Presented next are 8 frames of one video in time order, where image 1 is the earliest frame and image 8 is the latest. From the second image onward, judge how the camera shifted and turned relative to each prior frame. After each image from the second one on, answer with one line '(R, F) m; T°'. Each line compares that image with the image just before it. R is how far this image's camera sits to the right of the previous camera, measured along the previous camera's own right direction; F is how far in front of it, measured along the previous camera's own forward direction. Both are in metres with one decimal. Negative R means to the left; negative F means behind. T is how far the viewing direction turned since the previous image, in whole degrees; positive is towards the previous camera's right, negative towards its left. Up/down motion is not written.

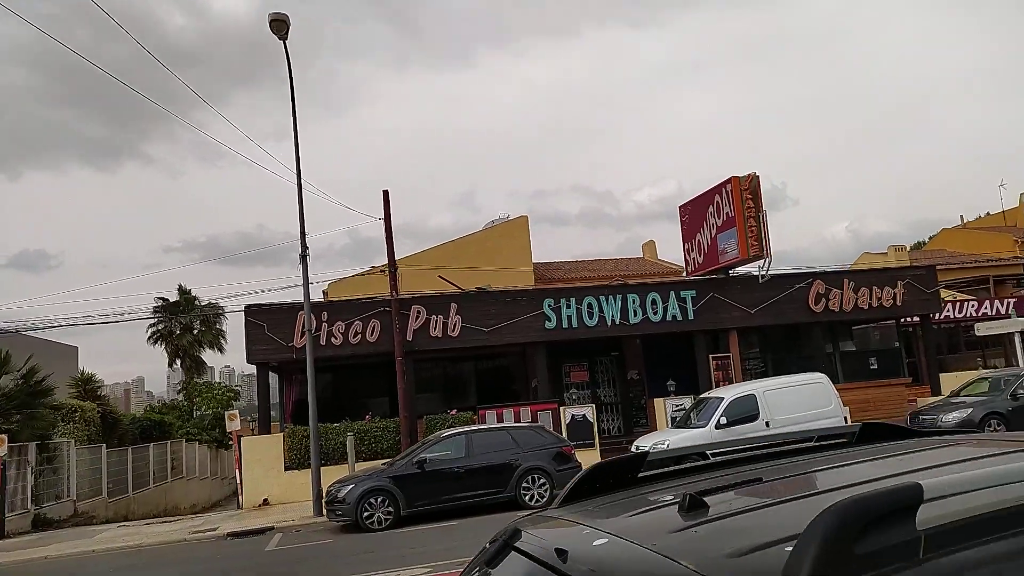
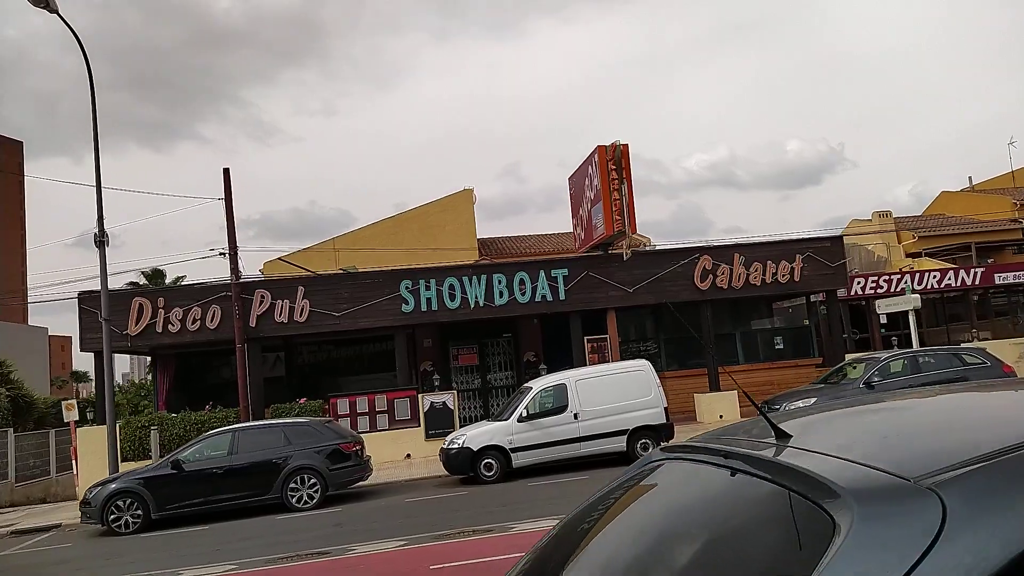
(+5.3, +1.3) m; -4°
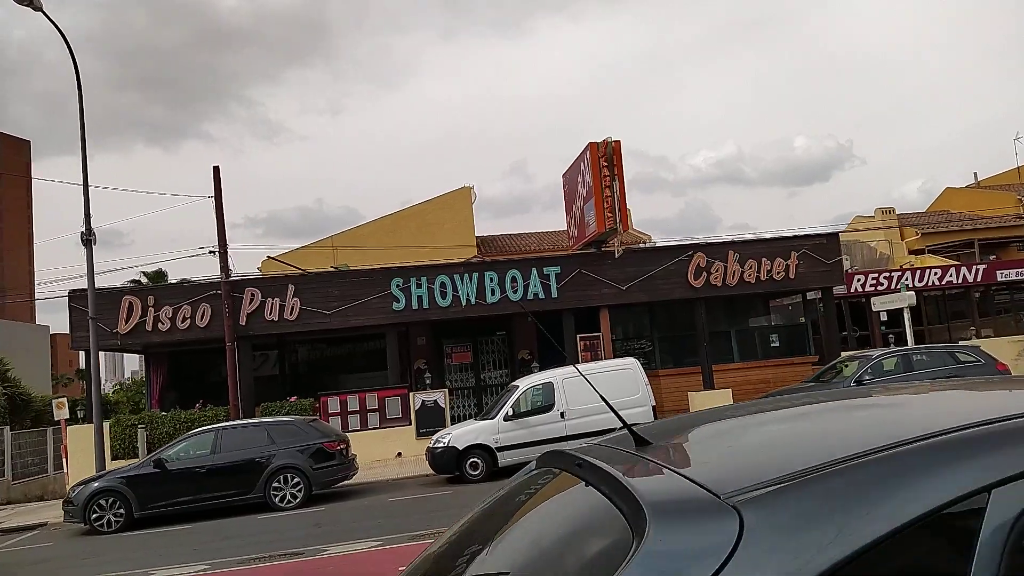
(+0.4, +0.1) m; -1°
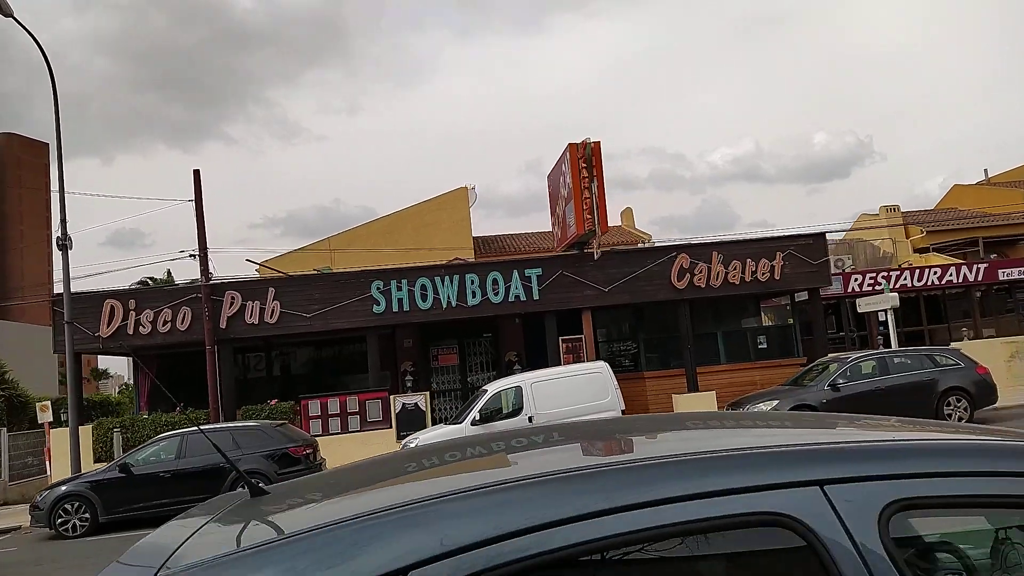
(+1.0, +0.1) m; -1°
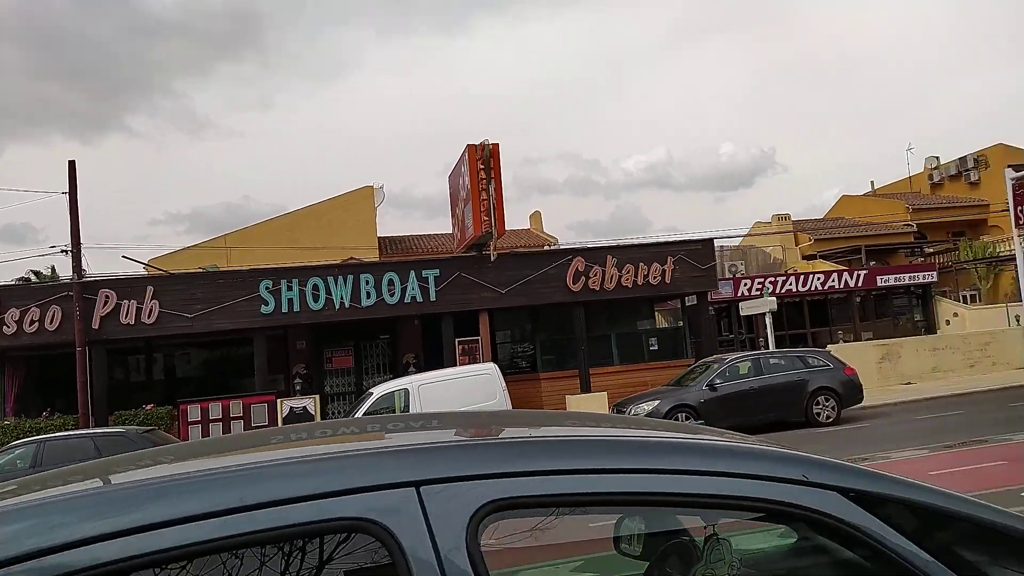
(+0.6, +0.1) m; +6°
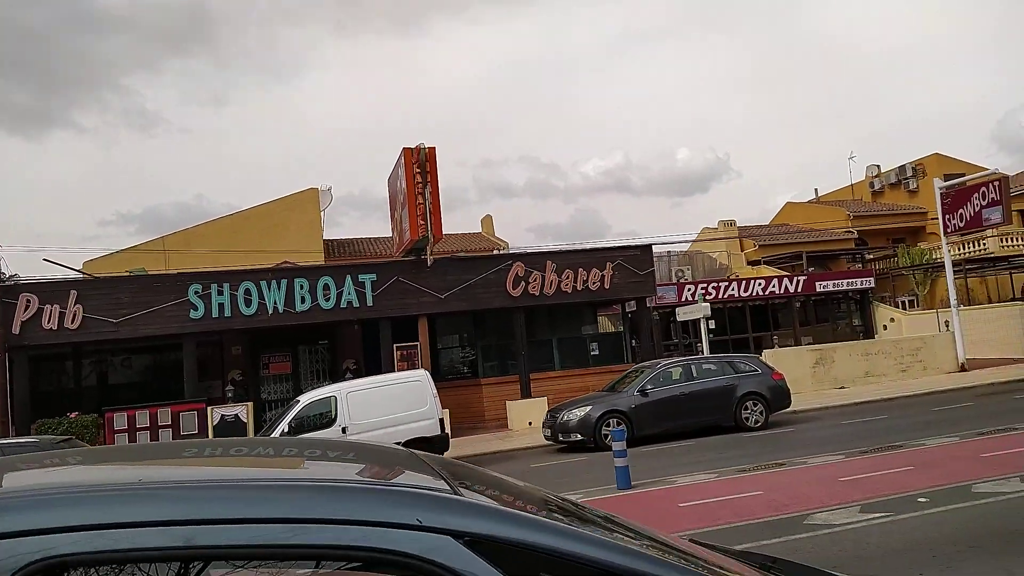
(+0.5, +0.1) m; +3°
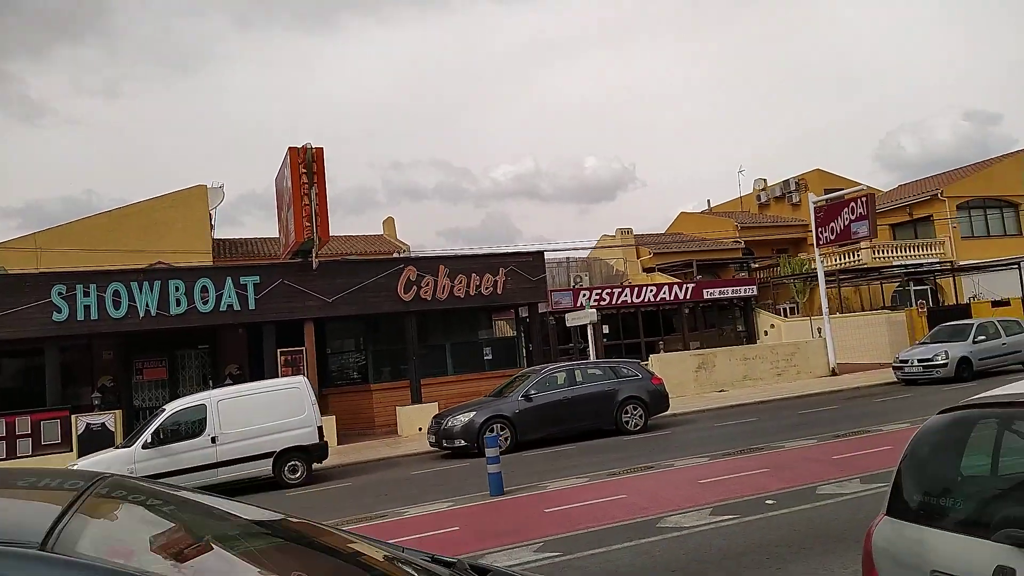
(+0.5, 0.0) m; +7°
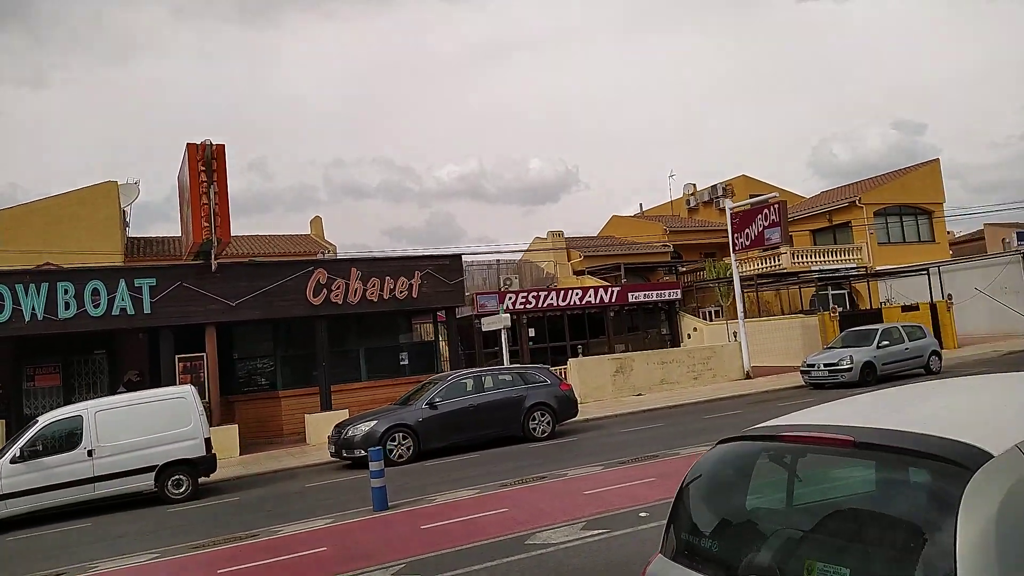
(+0.8, +0.3) m; +4°
